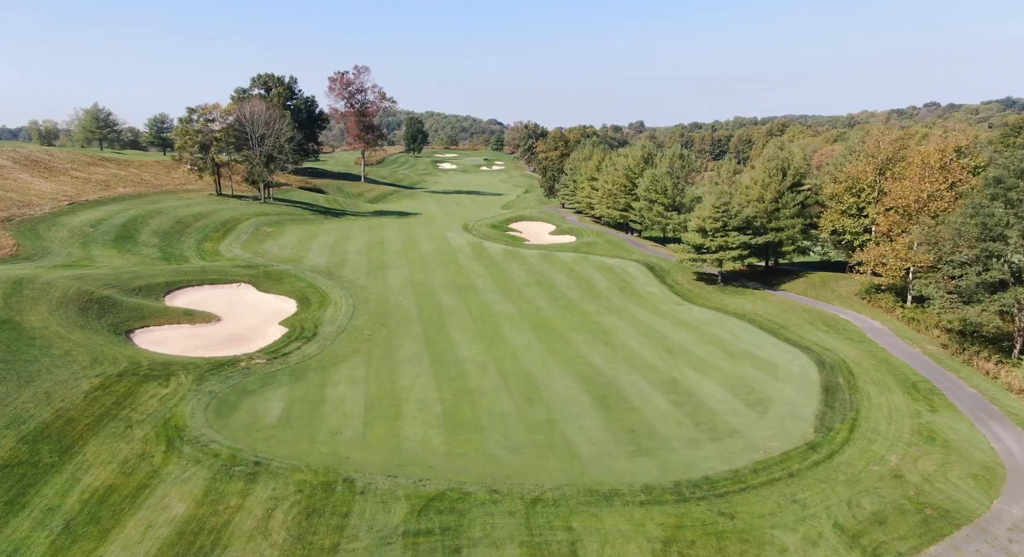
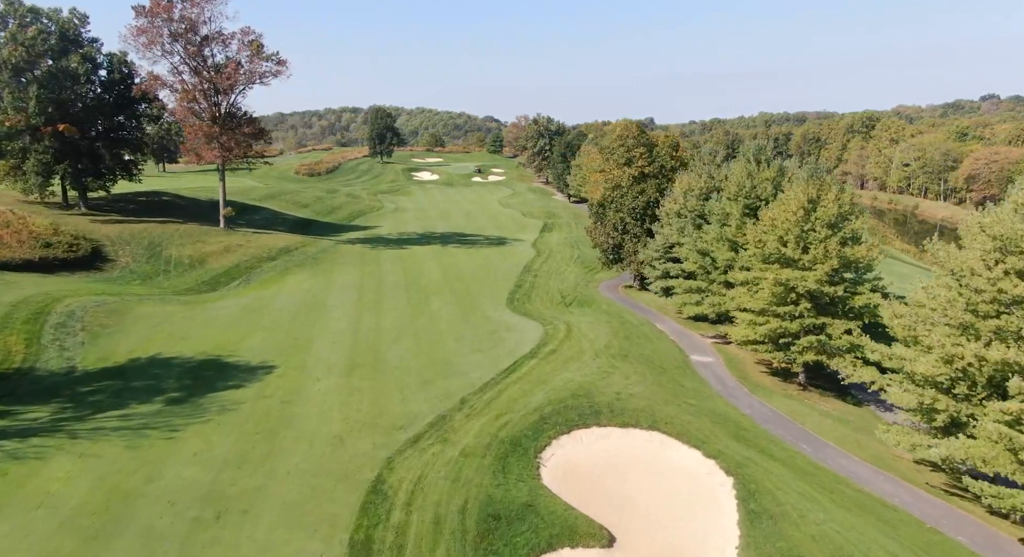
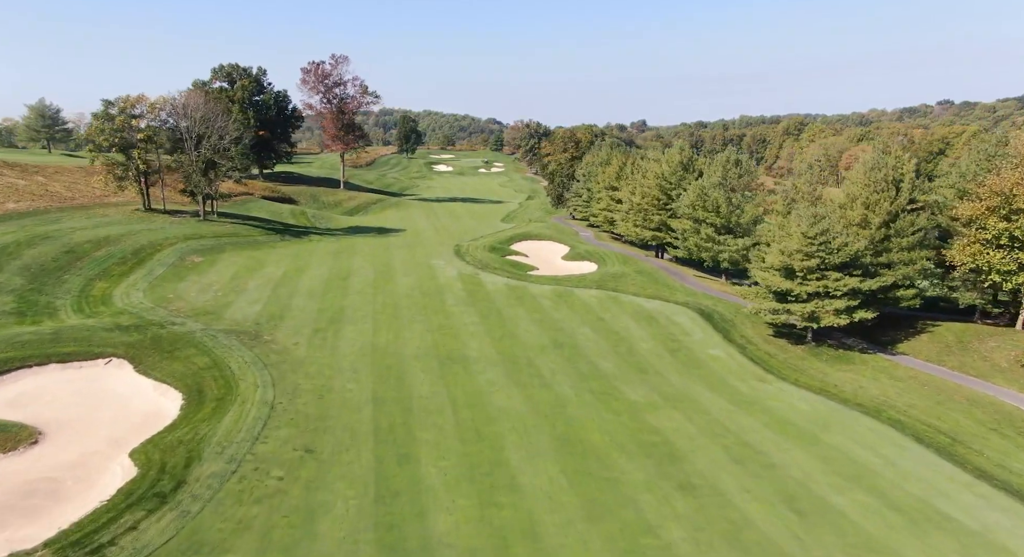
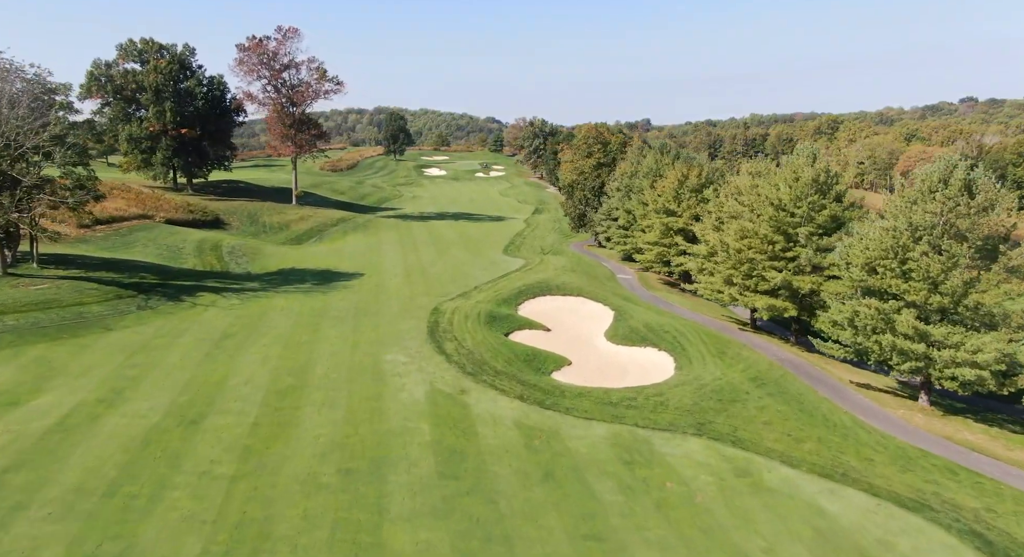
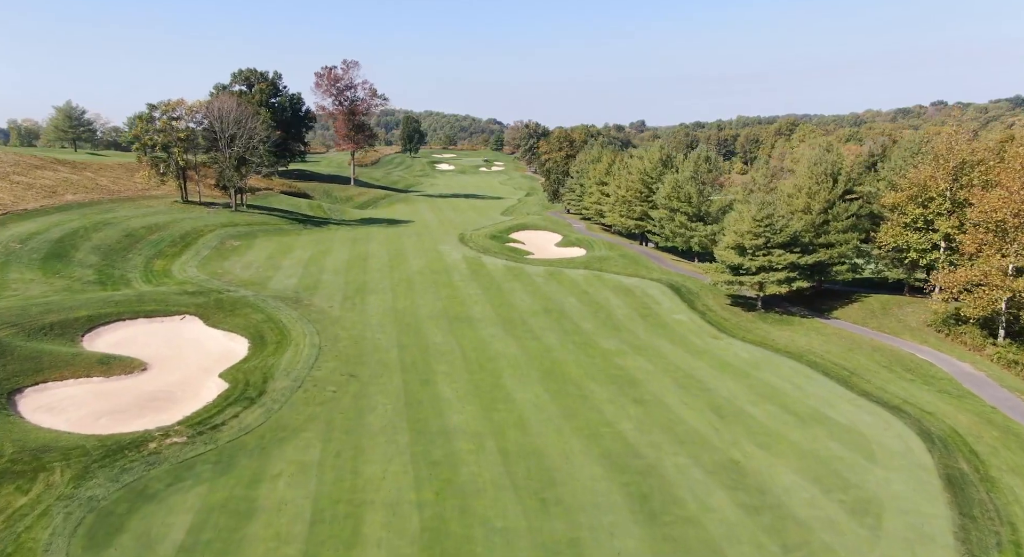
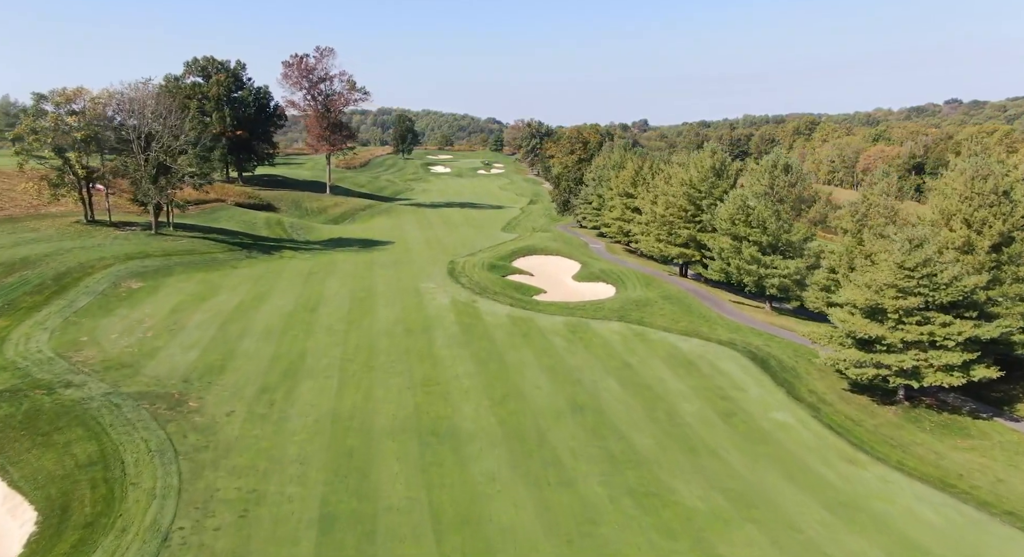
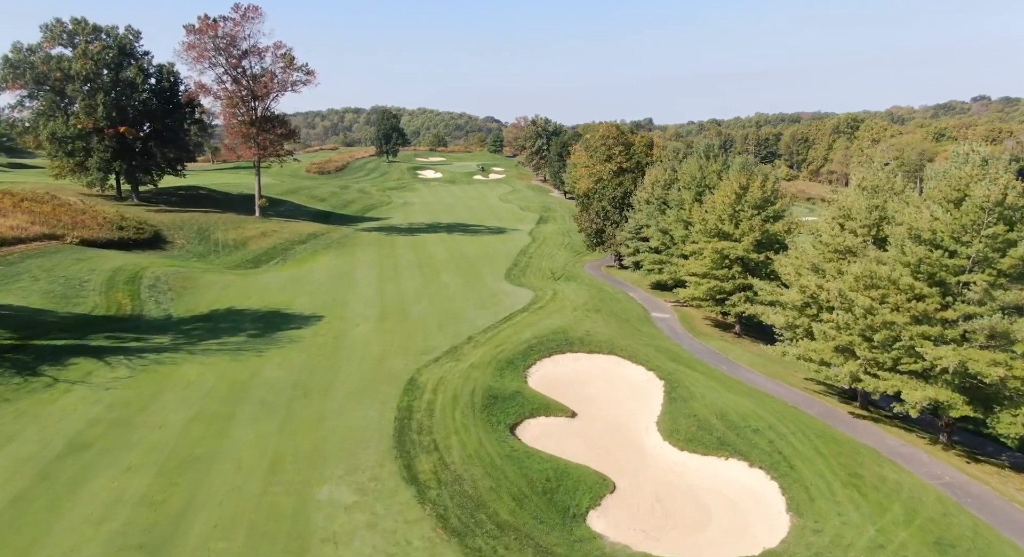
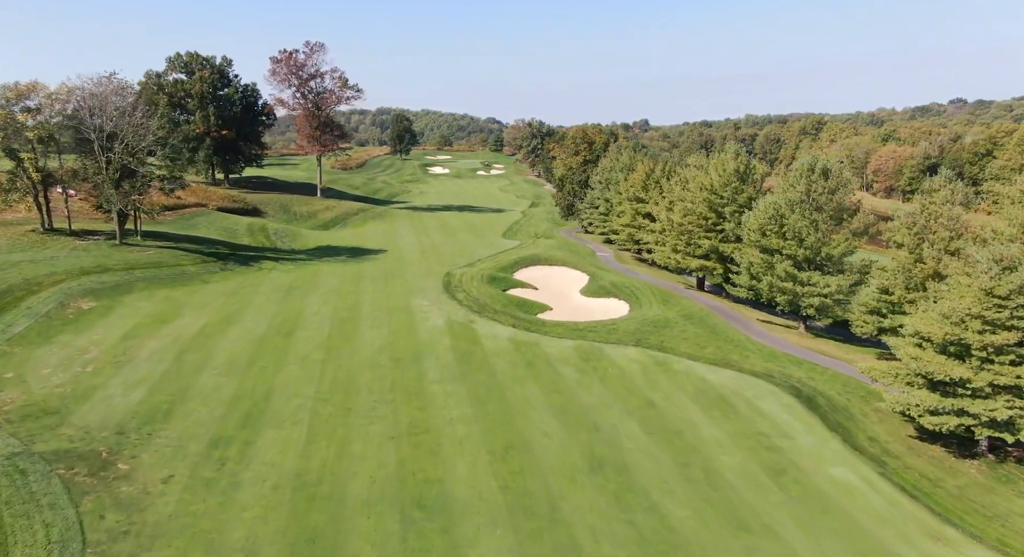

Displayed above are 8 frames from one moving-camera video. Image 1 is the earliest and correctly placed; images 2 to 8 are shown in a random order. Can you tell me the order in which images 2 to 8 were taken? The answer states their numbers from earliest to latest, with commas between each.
5, 3, 6, 8, 4, 7, 2
